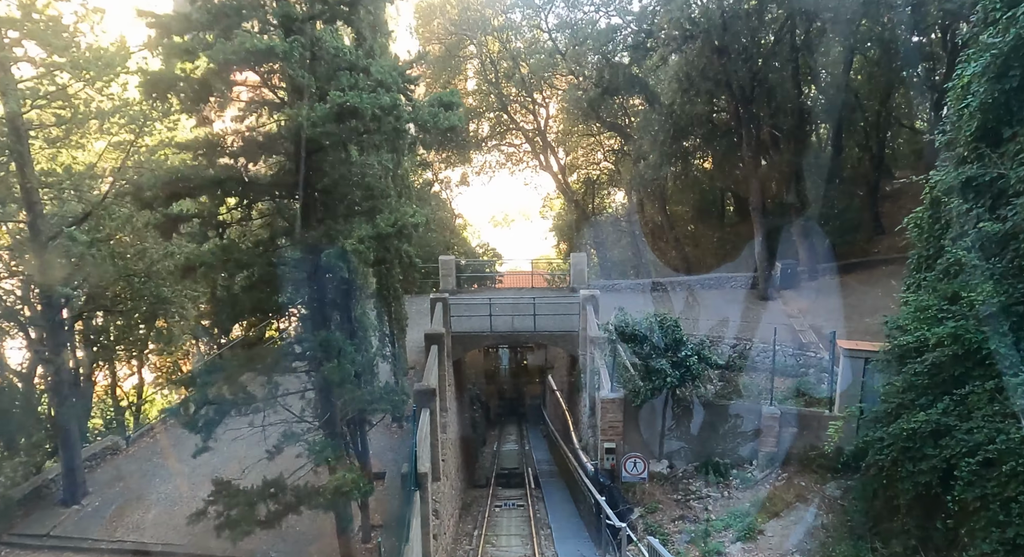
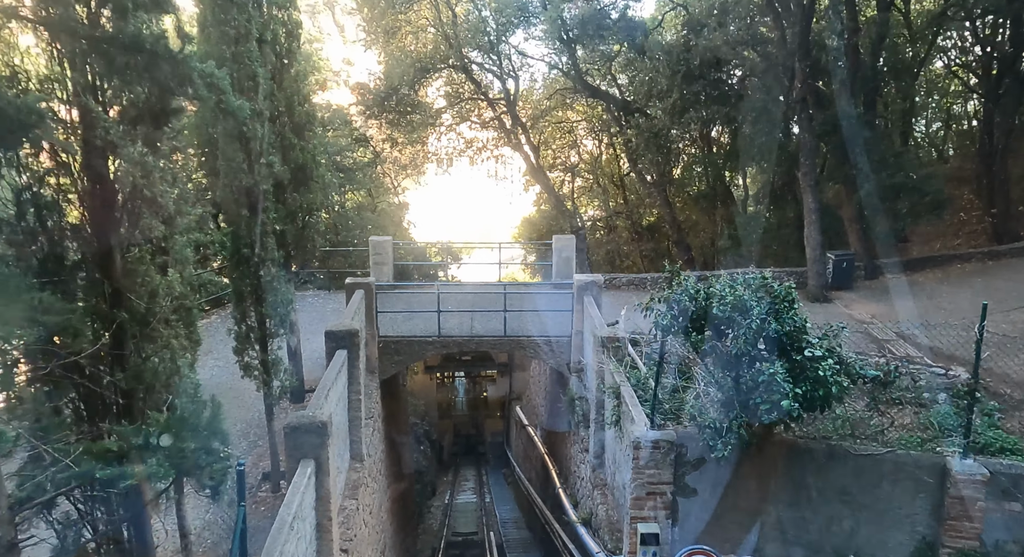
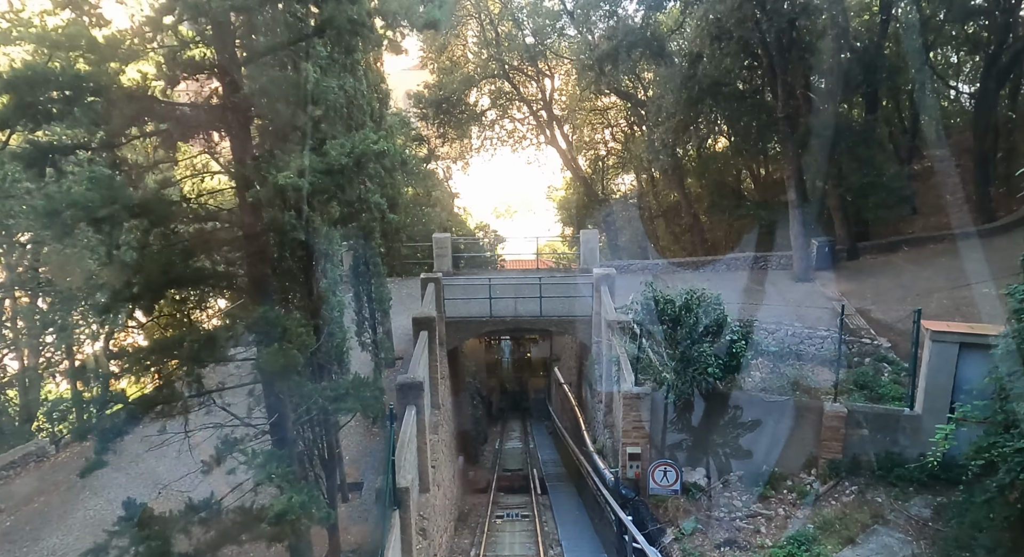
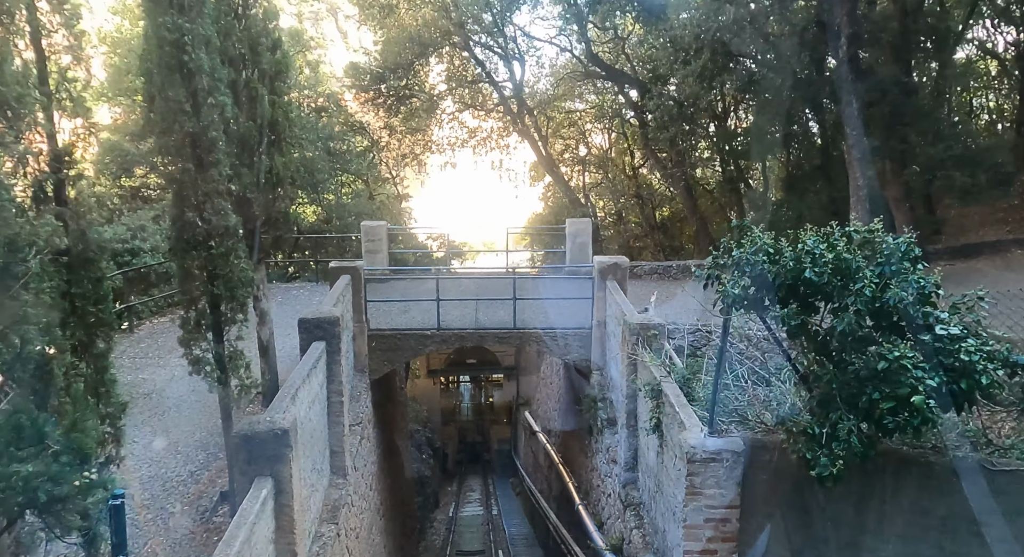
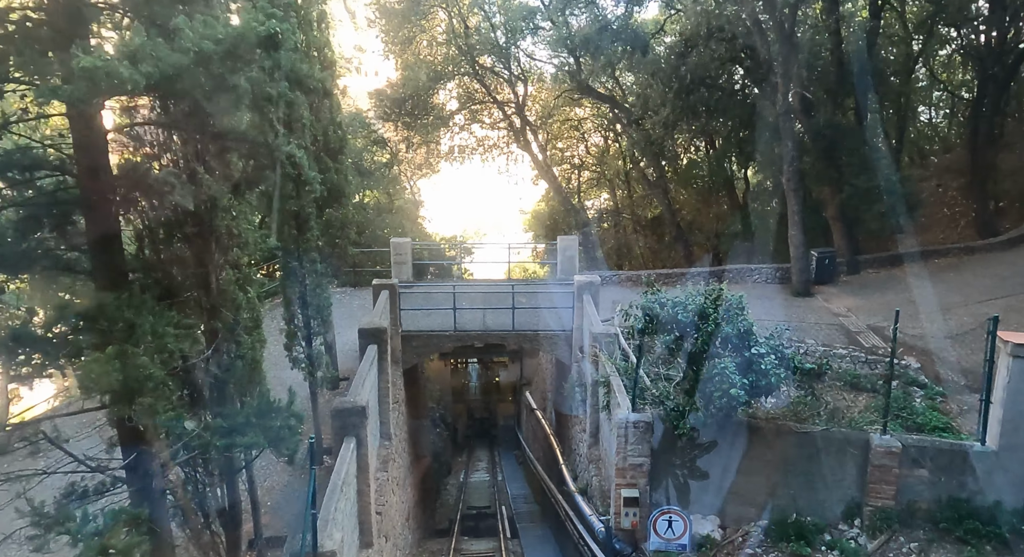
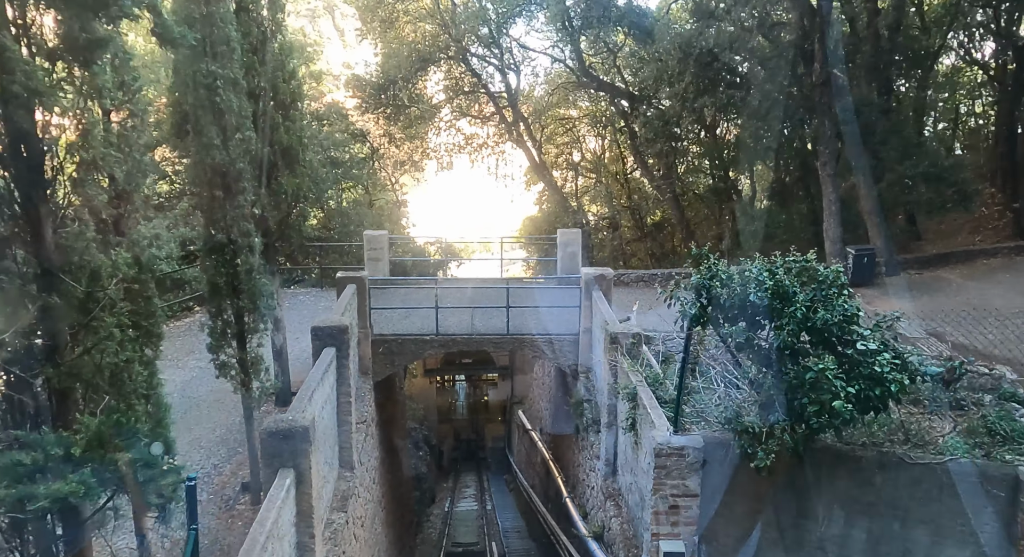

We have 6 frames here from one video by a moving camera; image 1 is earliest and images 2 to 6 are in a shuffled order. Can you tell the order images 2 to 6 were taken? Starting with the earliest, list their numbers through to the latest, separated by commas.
3, 5, 2, 6, 4
